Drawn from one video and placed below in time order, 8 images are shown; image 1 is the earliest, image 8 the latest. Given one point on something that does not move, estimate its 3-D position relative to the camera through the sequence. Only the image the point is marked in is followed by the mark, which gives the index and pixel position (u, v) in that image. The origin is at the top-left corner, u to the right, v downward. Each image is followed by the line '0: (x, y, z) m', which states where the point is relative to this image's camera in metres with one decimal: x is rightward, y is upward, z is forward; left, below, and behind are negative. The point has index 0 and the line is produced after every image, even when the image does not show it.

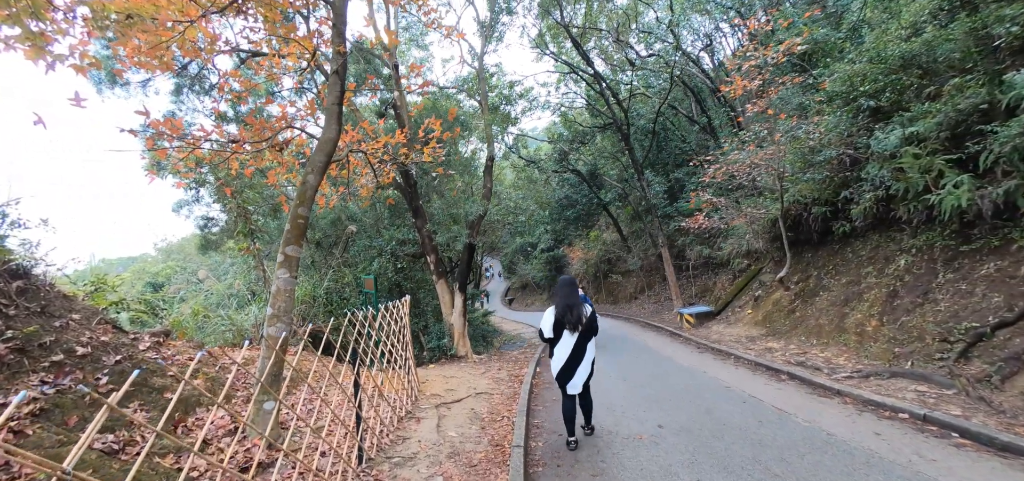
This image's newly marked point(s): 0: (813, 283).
0: (+6.4, -0.9, +10.2) m
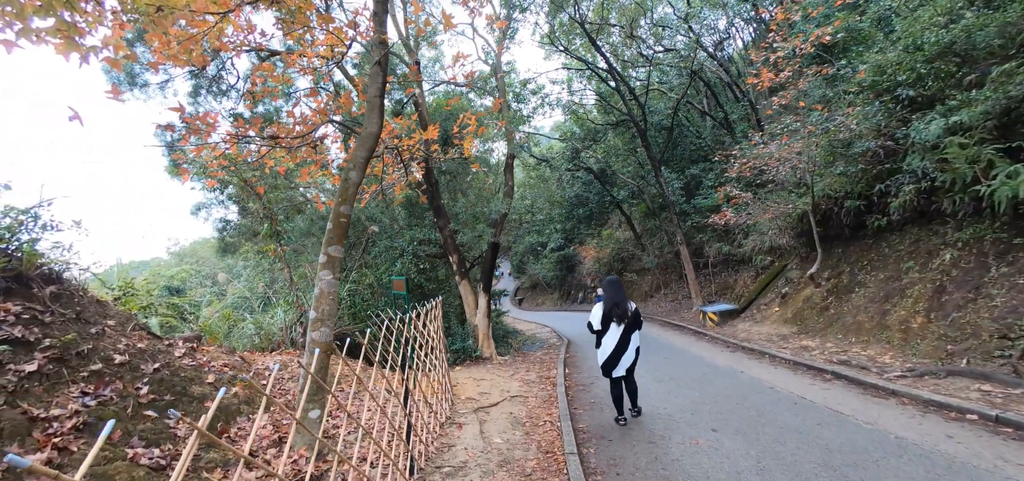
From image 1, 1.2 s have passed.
0: (+6.9, -0.8, +9.9) m
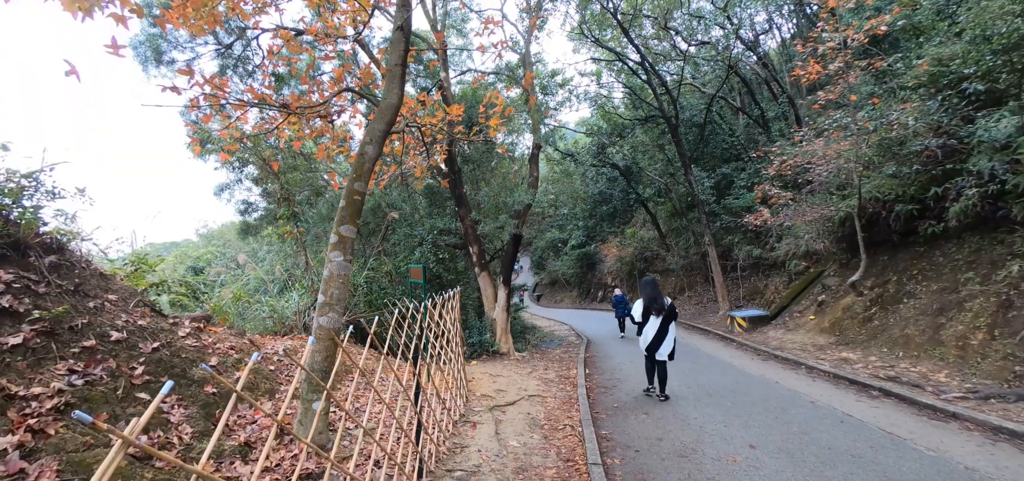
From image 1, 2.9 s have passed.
0: (+7.3, -0.9, +9.3) m
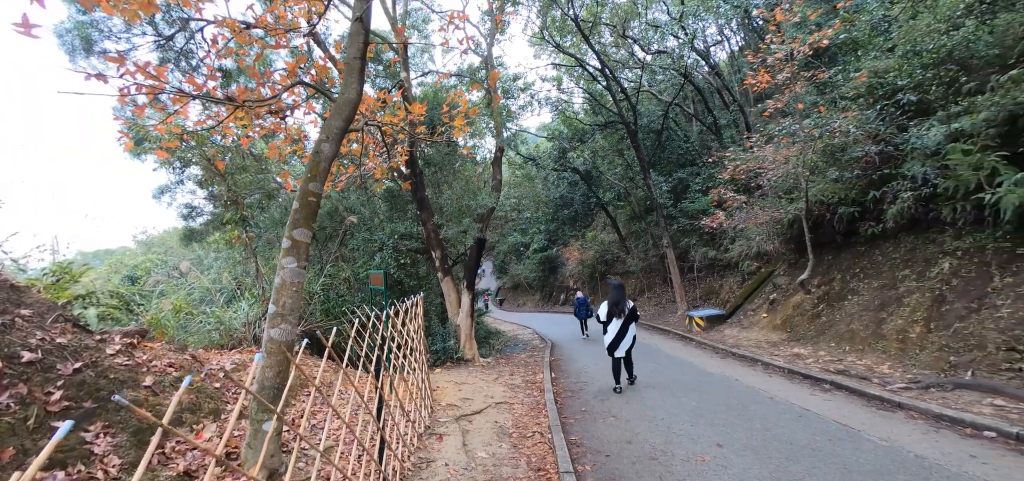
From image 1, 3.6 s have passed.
0: (+6.6, -0.9, +9.7) m
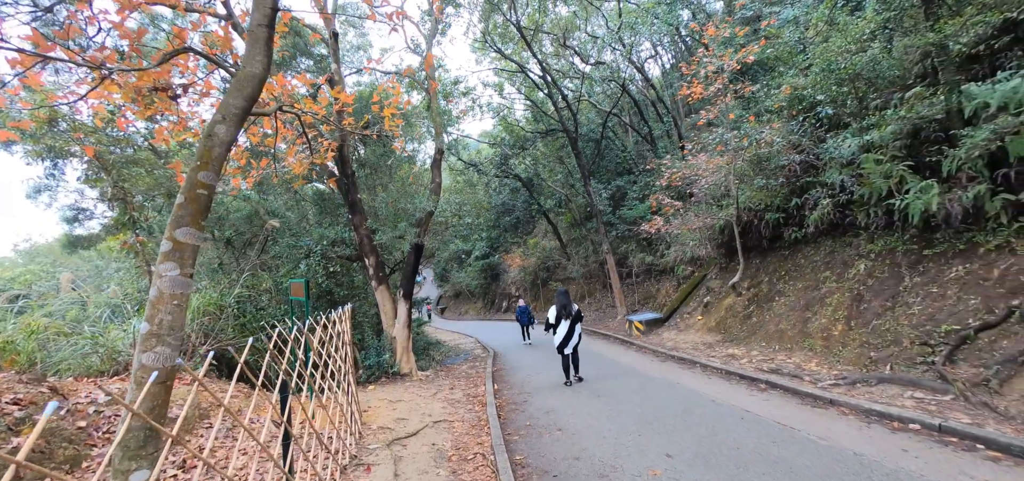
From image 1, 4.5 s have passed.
0: (+5.4, -1.0, +10.1) m
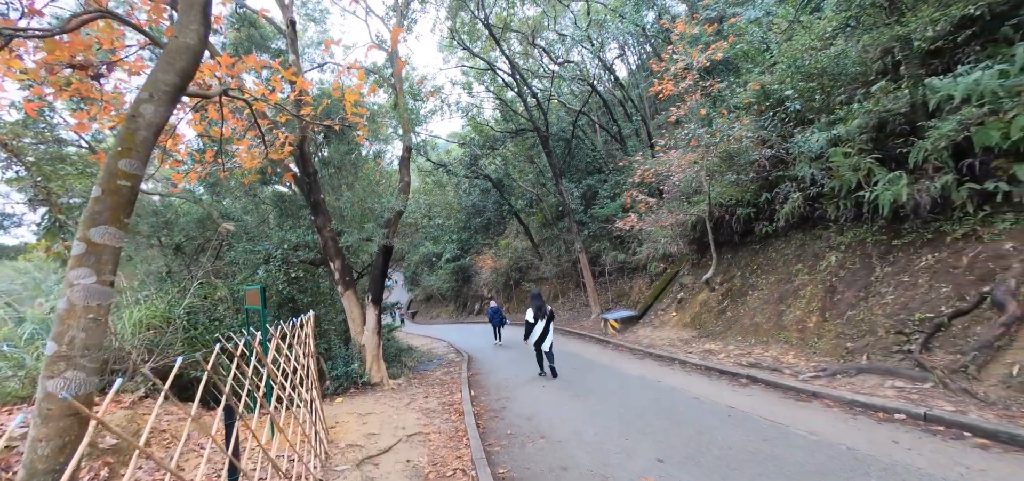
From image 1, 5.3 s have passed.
0: (+4.8, -0.9, +10.2) m
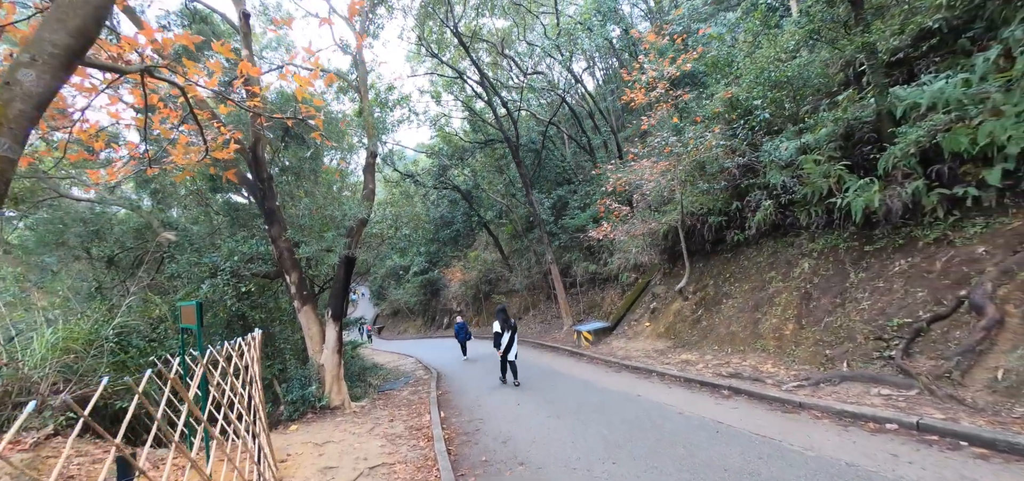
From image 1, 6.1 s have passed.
0: (+4.2, -1.1, +10.1) m
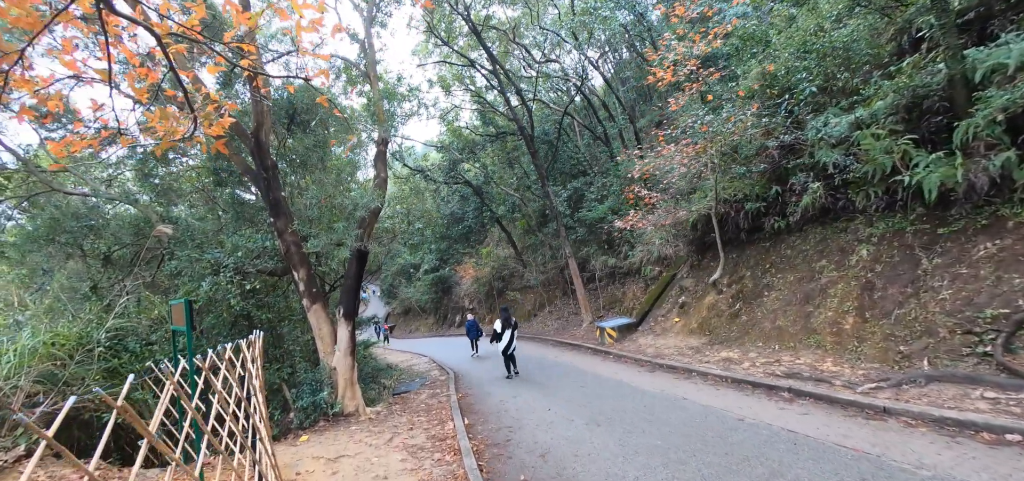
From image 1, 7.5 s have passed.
0: (+4.7, -0.8, +9.3) m
